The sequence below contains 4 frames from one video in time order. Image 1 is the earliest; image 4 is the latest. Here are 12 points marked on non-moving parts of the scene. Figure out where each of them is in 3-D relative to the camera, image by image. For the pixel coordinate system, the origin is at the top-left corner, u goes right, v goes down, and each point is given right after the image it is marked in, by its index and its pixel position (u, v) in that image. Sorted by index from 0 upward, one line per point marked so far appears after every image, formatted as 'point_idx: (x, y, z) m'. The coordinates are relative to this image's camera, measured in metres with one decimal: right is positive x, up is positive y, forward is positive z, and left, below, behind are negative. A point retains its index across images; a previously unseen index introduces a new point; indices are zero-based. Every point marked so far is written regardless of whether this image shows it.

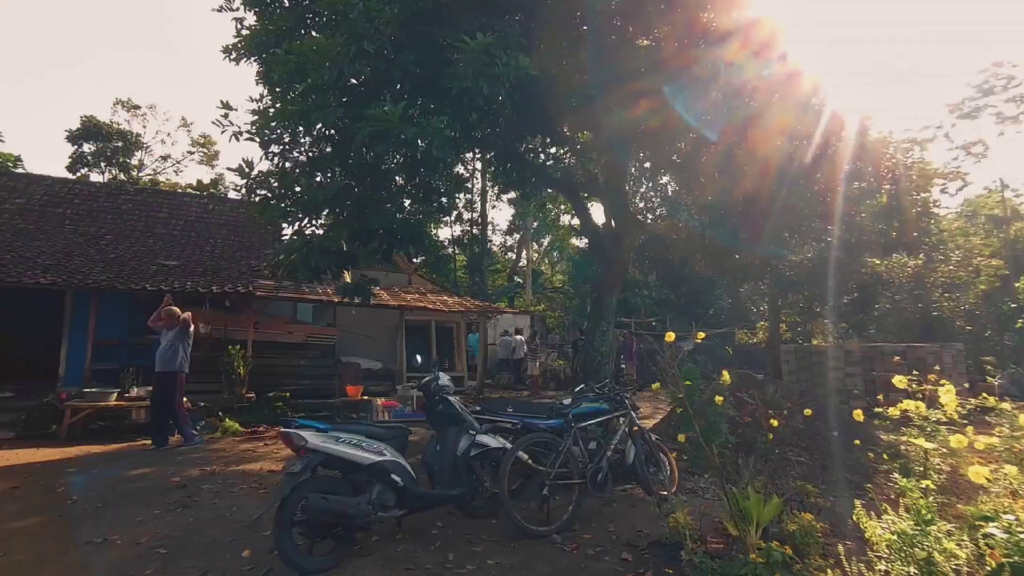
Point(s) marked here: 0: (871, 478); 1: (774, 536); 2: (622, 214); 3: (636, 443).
0: (+3.2, -1.7, +5.7) m
1: (+1.5, -1.4, +3.6) m
2: (+1.7, +1.1, +9.6) m
3: (+1.1, -1.3, +5.3) m
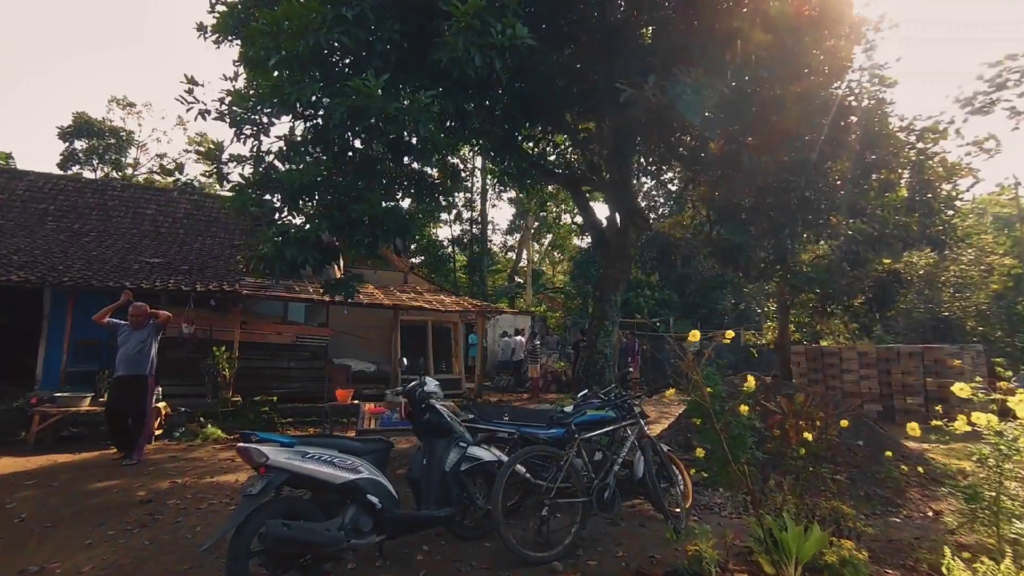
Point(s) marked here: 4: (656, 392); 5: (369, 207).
0: (+3.2, -1.7, +5.1) m
1: (+1.5, -1.4, +3.1) m
2: (+1.7, +1.2, +9.1) m
3: (+1.0, -1.3, +4.8) m
4: (+1.2, -0.8, +5.1) m
5: (-1.2, +0.7, +5.3) m
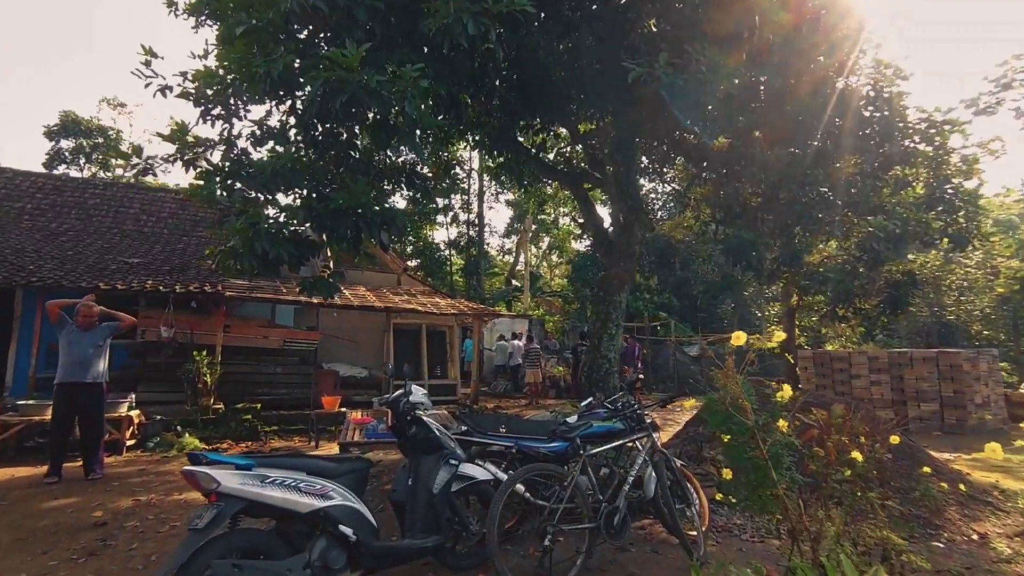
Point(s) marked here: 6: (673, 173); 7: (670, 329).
0: (+3.2, -1.7, +4.6) m
1: (+1.5, -1.4, +2.6) m
2: (+1.6, +1.2, +8.6) m
3: (+1.0, -1.3, +4.3) m
4: (+1.1, -0.8, +4.6) m
5: (-1.2, +0.7, +4.8) m
6: (+3.2, +2.3, +12.4) m
7: (+4.8, -1.2, +18.9) m
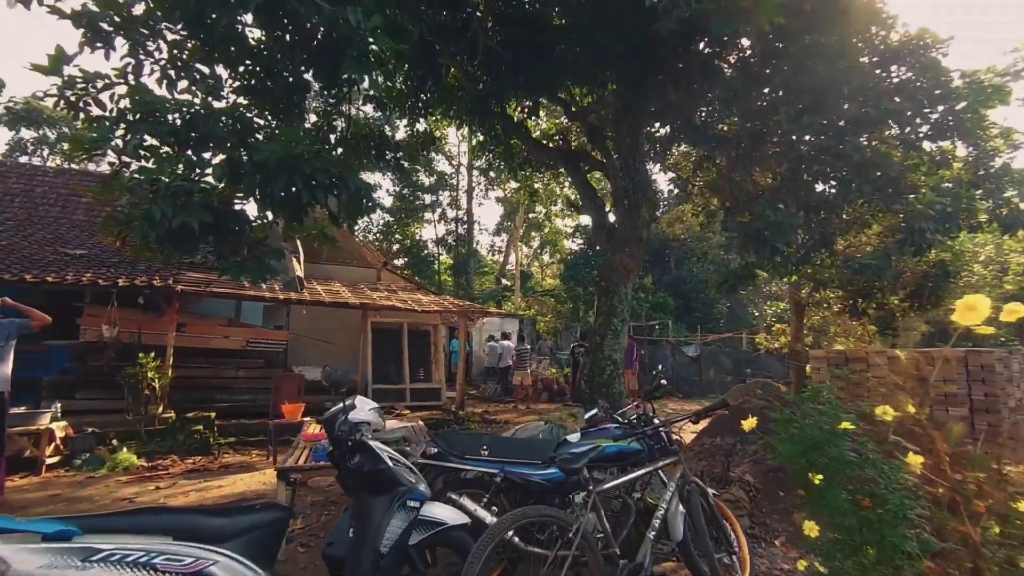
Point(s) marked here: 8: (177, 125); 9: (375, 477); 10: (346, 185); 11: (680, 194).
0: (+3.1, -1.6, +3.6) m
1: (+1.4, -1.2, +1.6) m
2: (+1.5, +1.3, +7.6) m
3: (+0.9, -1.1, +3.3) m
4: (+1.1, -0.7, +3.5) m
5: (-1.3, +0.8, +3.7) m
6: (+3.0, +2.4, +11.4) m
7: (+4.5, -1.2, +18.0) m
8: (-2.0, +1.0, +3.9) m
9: (-0.6, -0.8, +2.7) m
10: (-1.0, +0.6, +3.9) m
11: (+3.3, +1.9, +12.5) m
